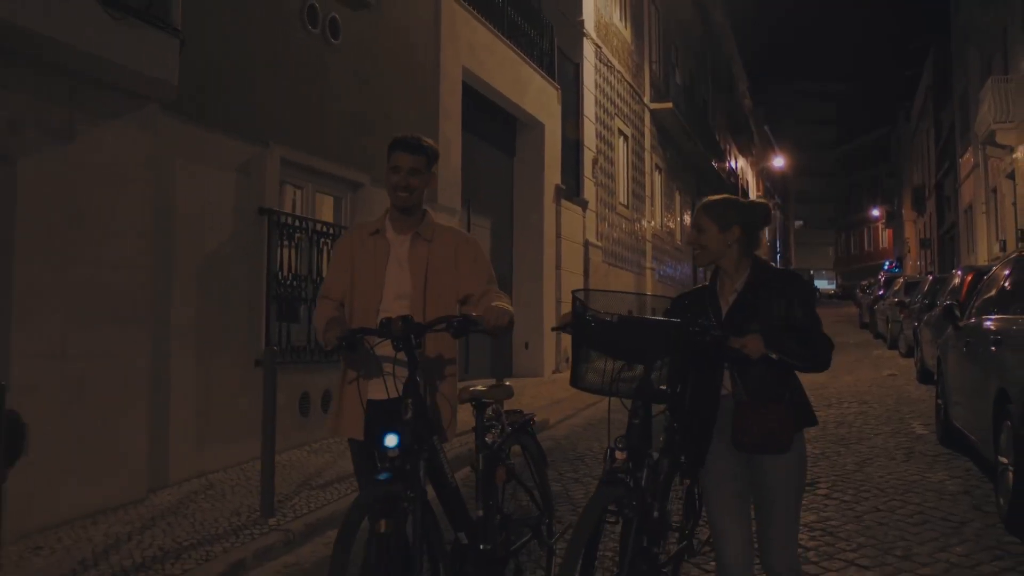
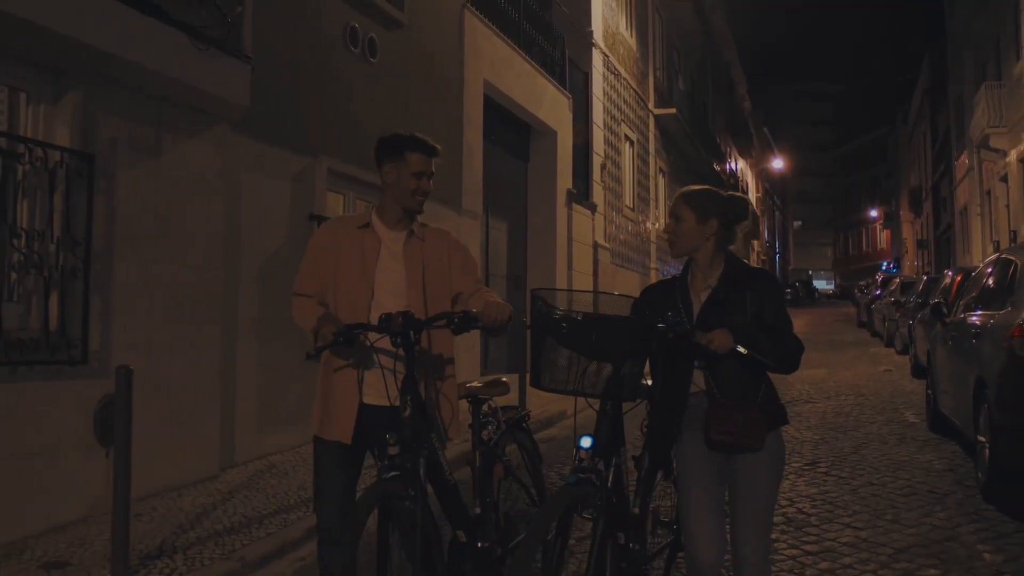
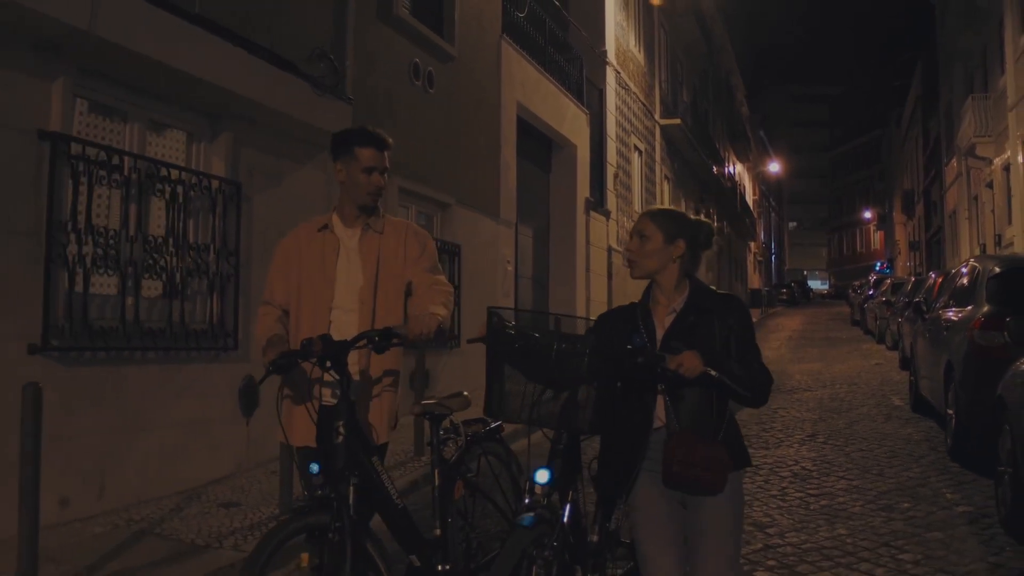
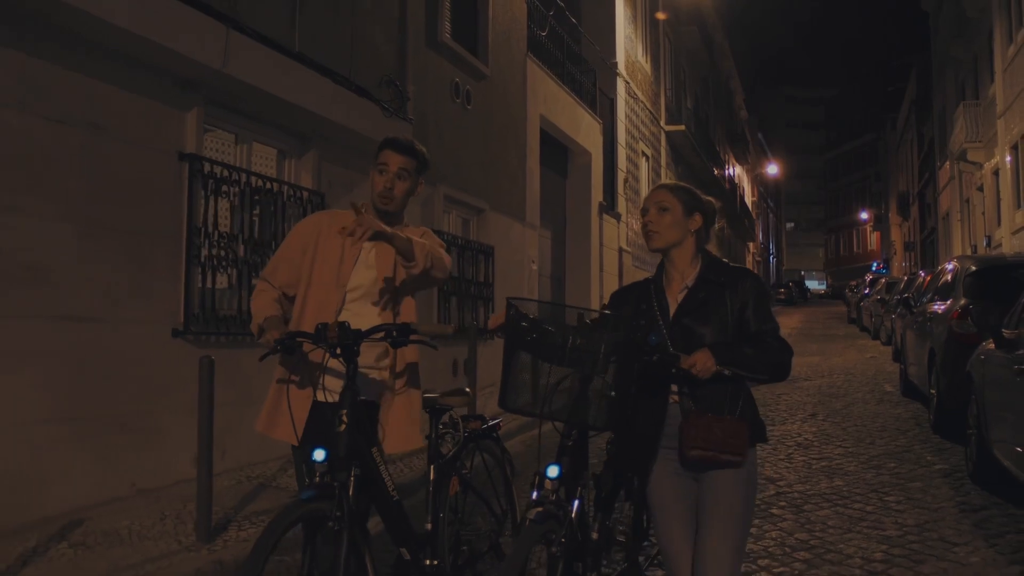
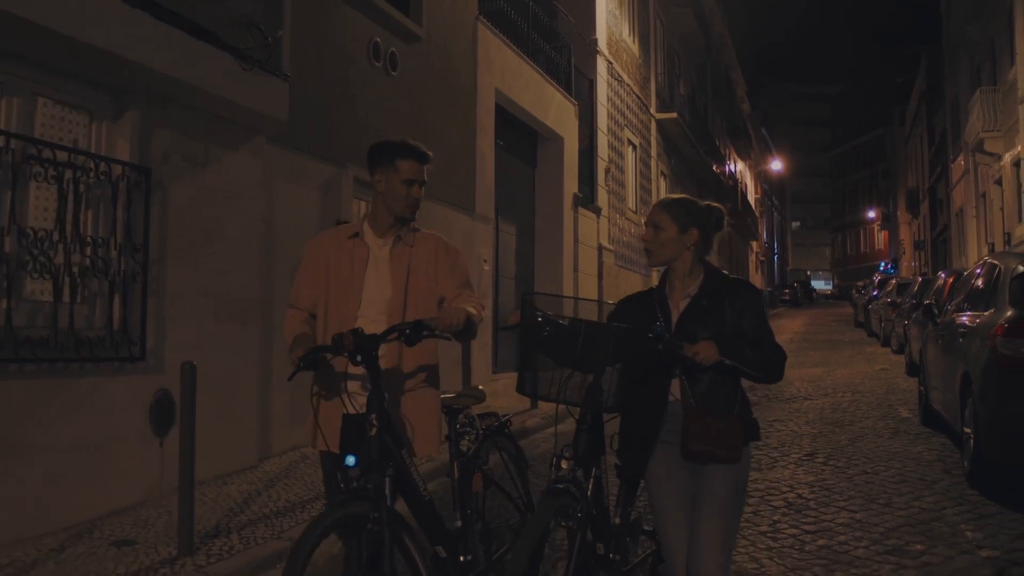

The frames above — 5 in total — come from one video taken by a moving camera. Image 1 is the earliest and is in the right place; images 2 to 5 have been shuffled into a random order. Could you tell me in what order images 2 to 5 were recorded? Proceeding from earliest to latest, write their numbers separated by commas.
2, 5, 3, 4
